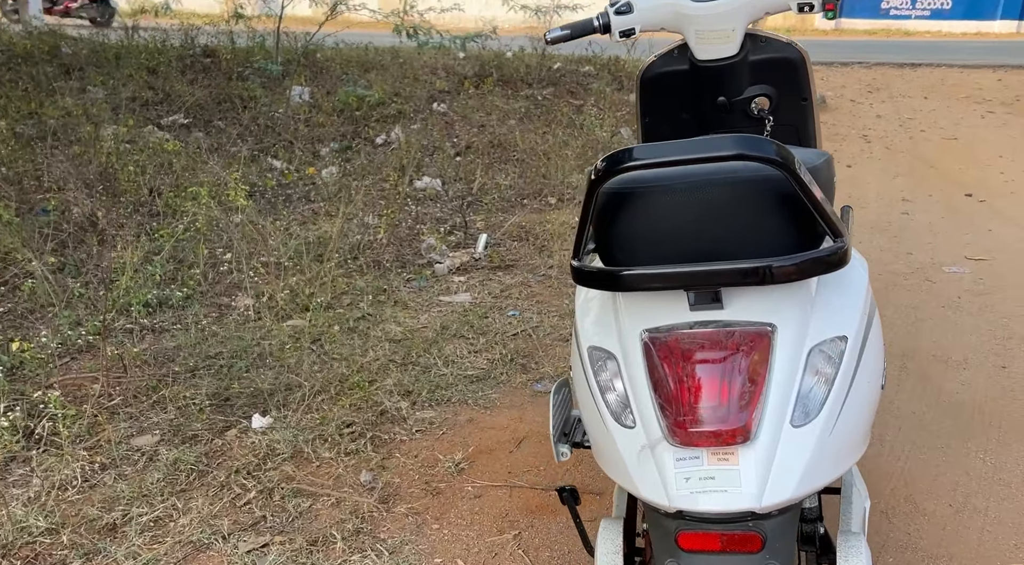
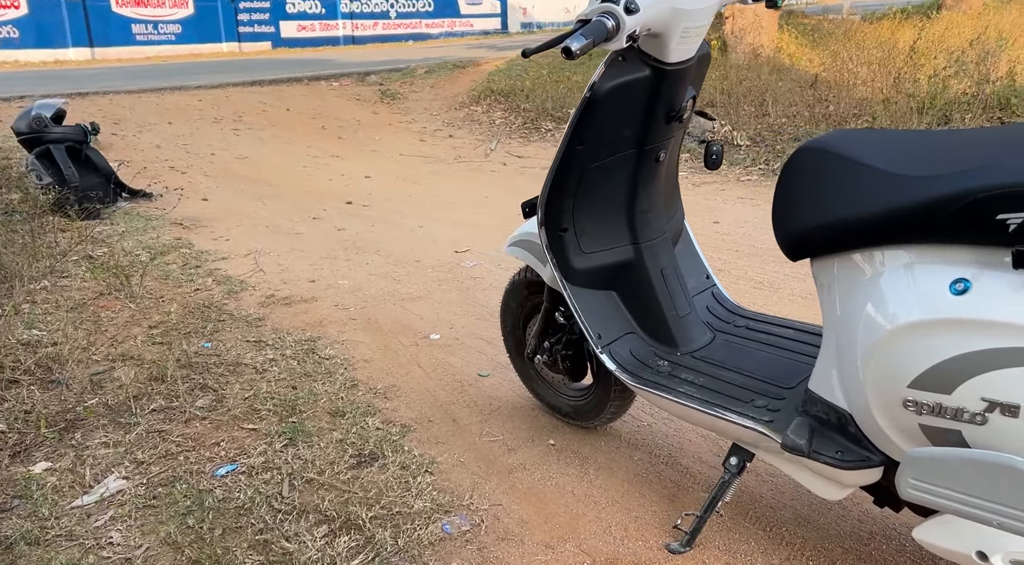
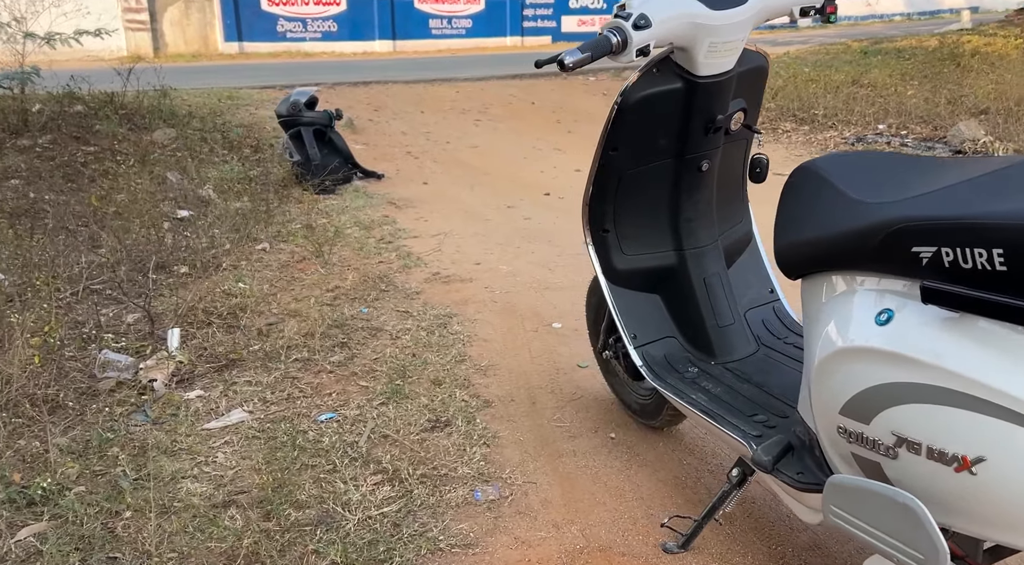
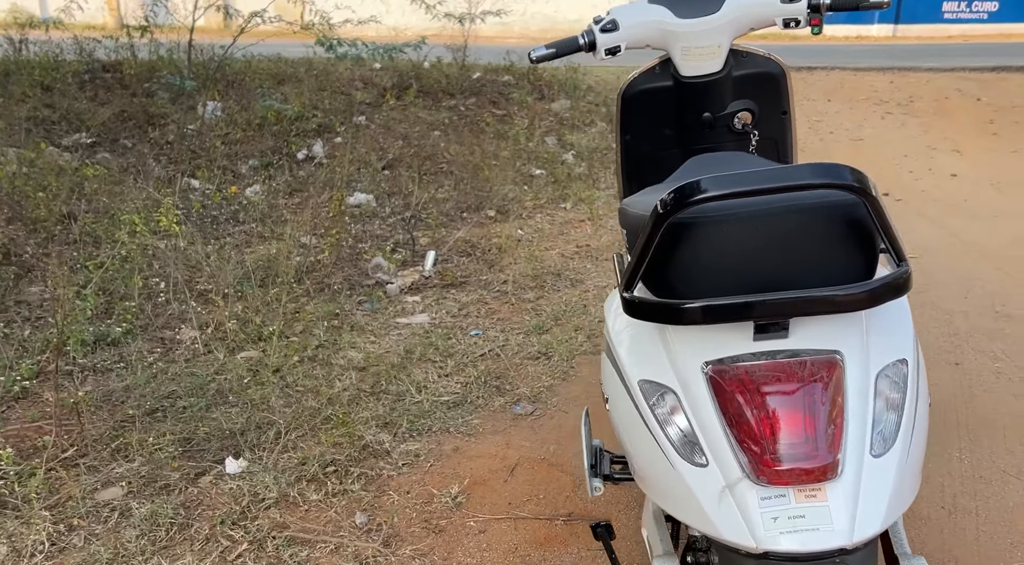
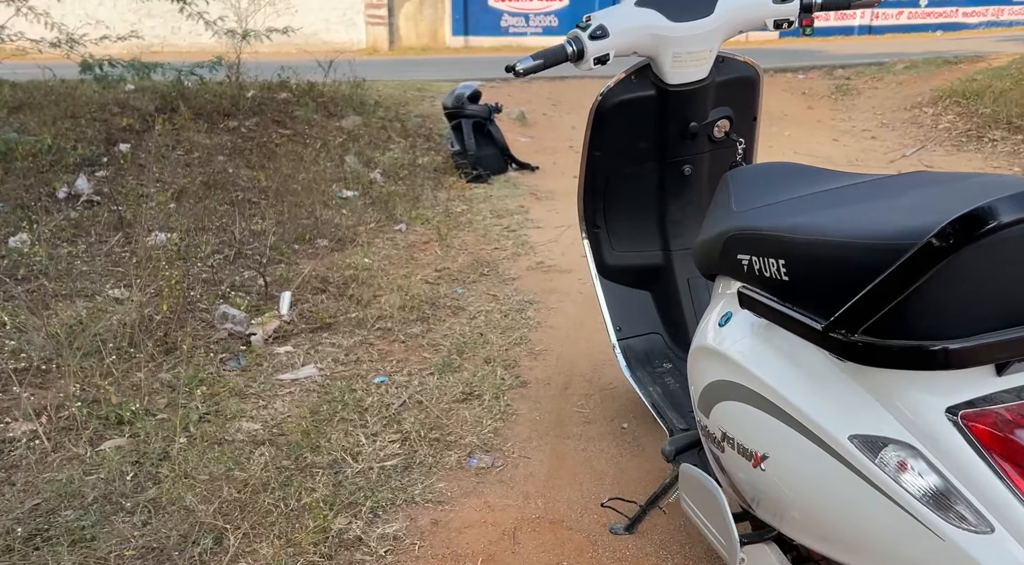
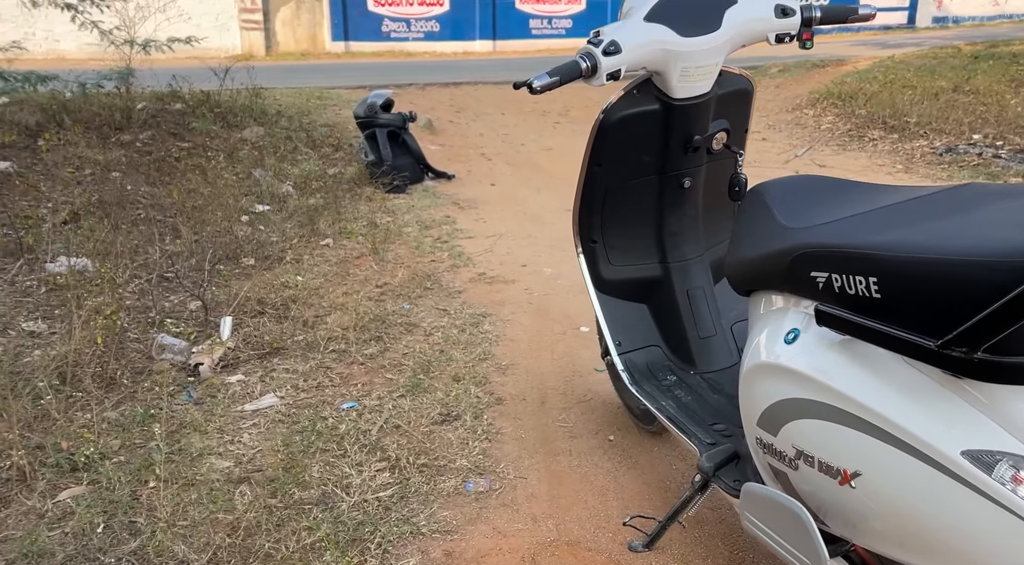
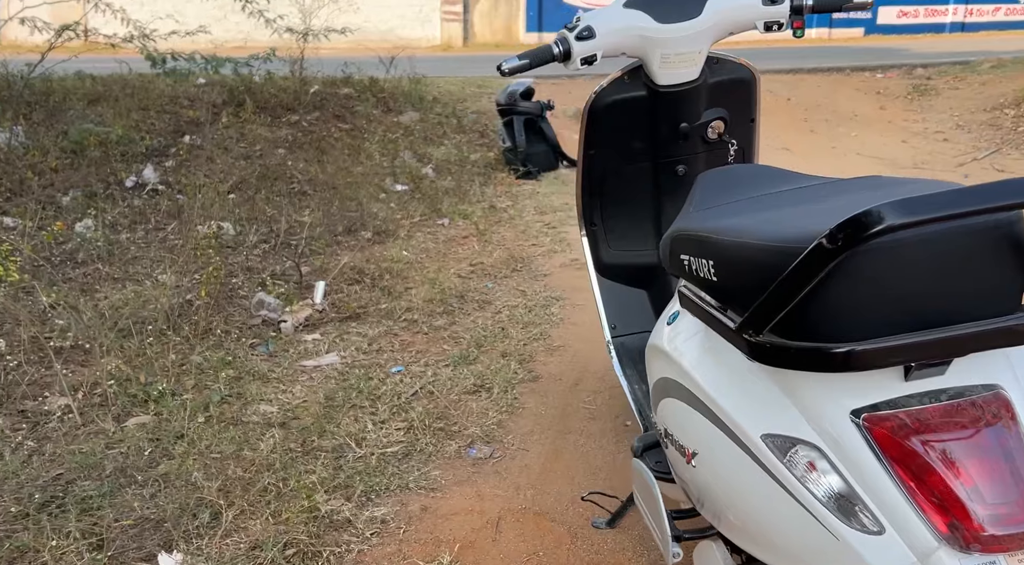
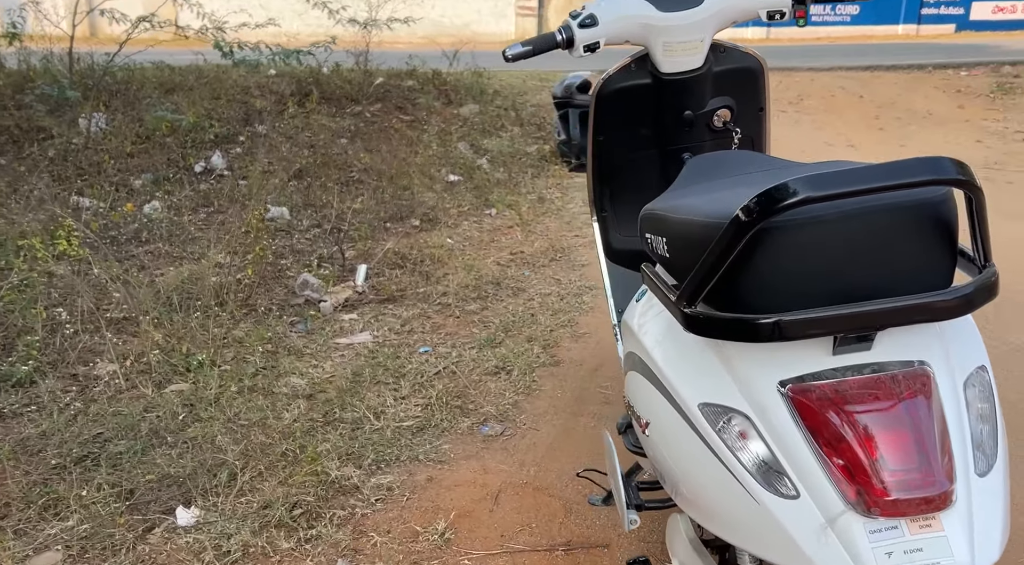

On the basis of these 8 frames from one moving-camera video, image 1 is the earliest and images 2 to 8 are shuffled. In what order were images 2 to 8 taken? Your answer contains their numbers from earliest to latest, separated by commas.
4, 8, 7, 5, 6, 3, 2
